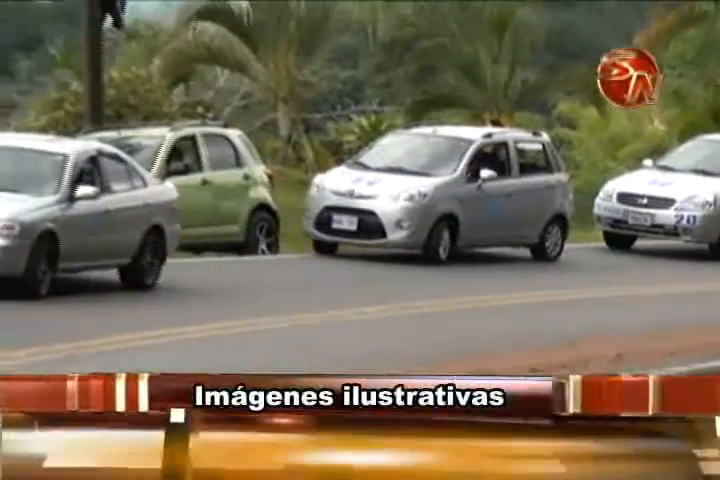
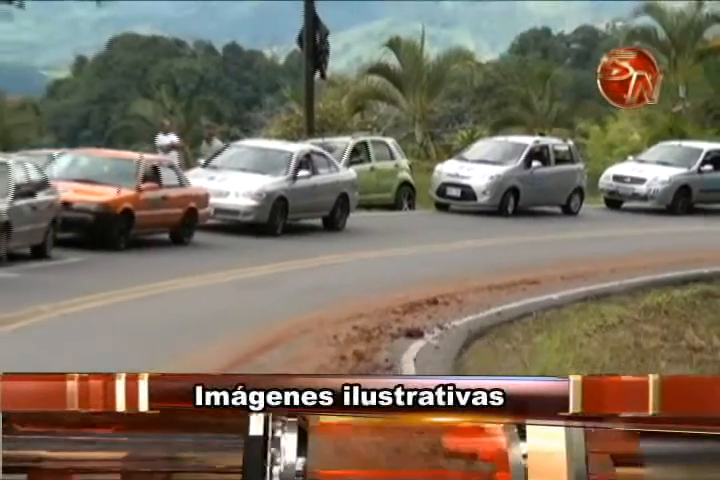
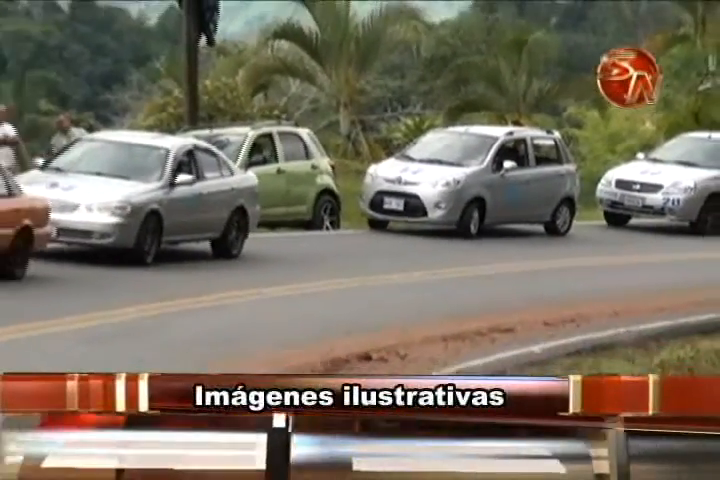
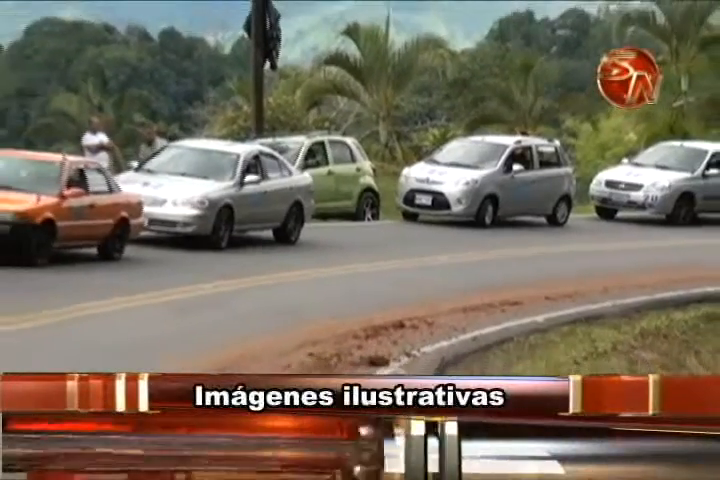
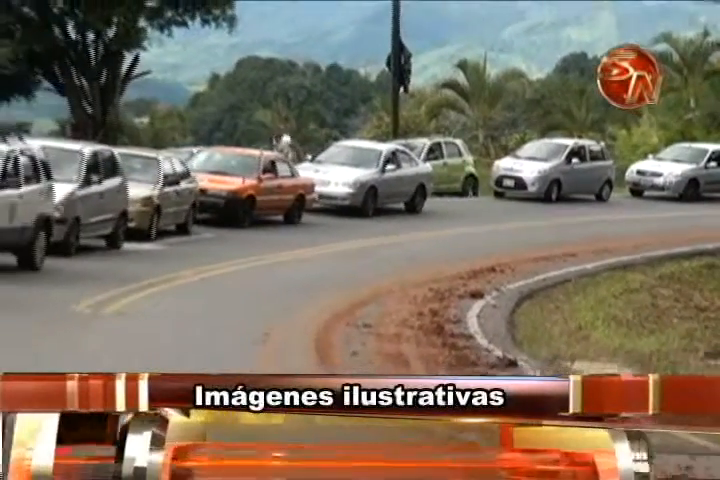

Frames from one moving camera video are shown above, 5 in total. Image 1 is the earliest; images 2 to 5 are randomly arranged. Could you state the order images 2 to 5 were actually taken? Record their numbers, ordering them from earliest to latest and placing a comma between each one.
3, 4, 2, 5
